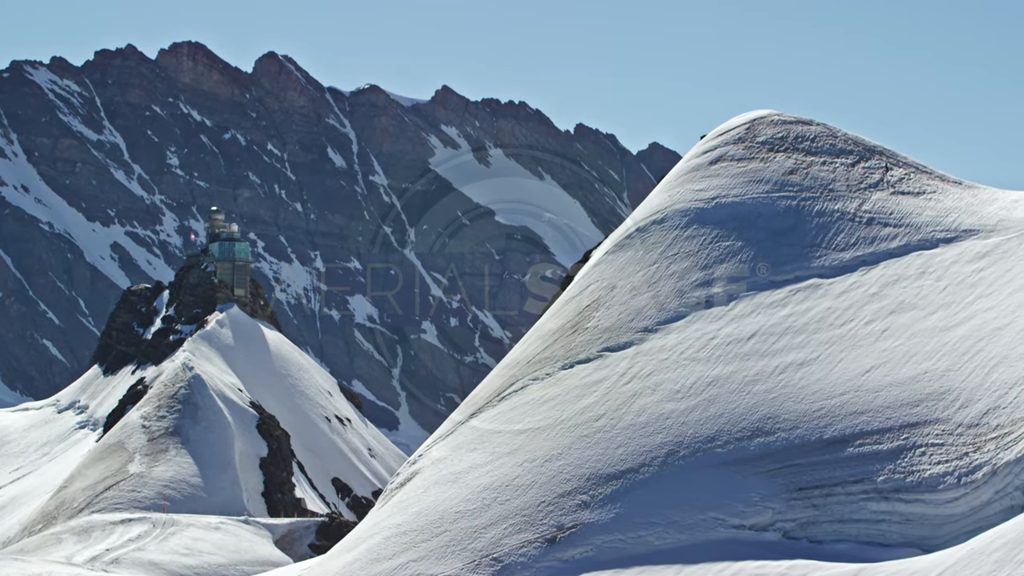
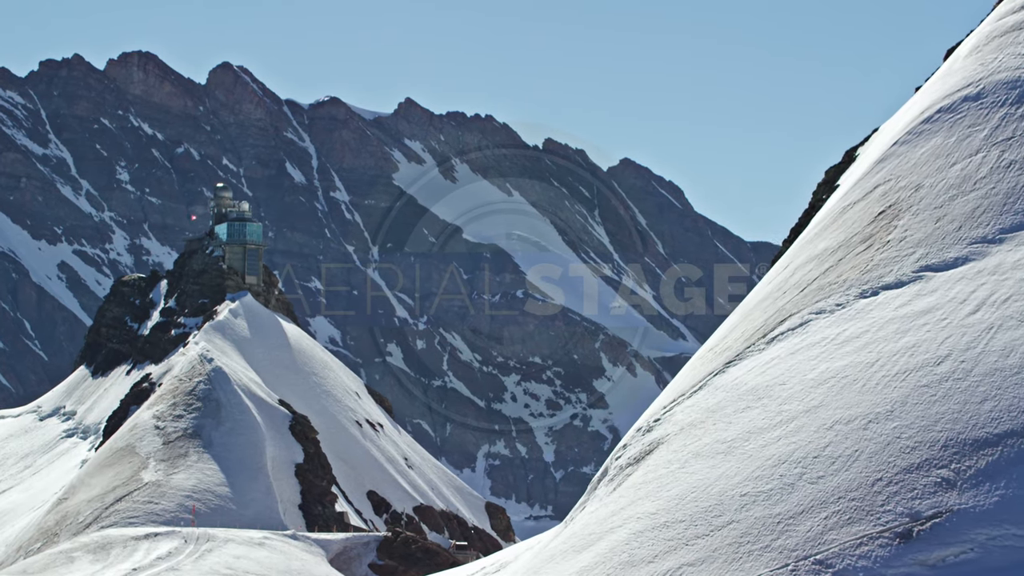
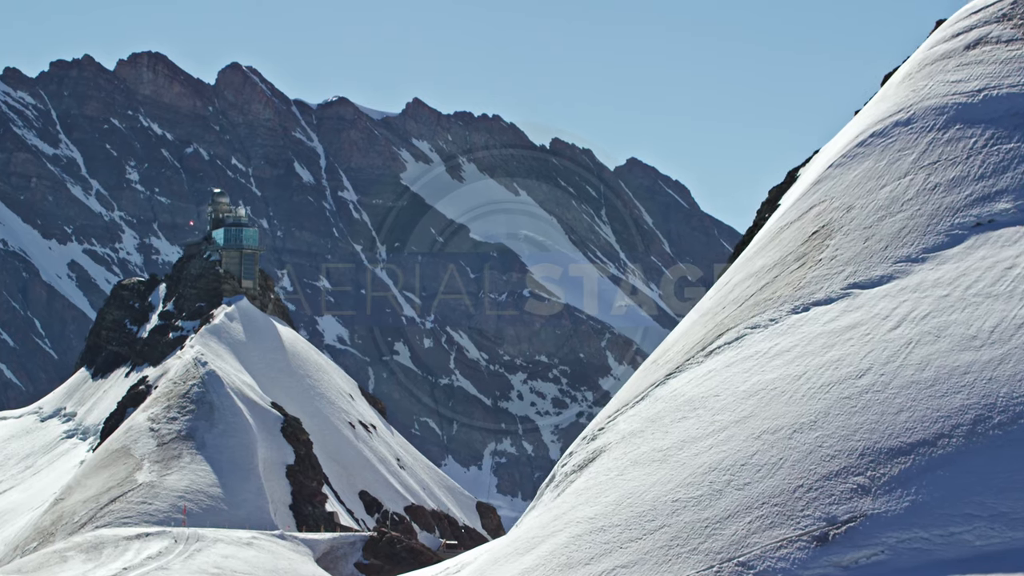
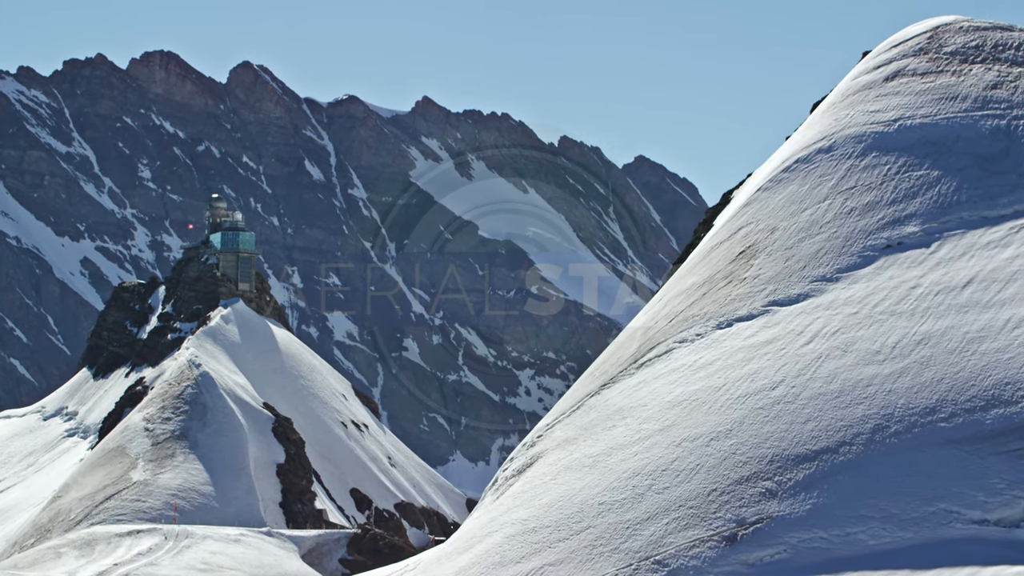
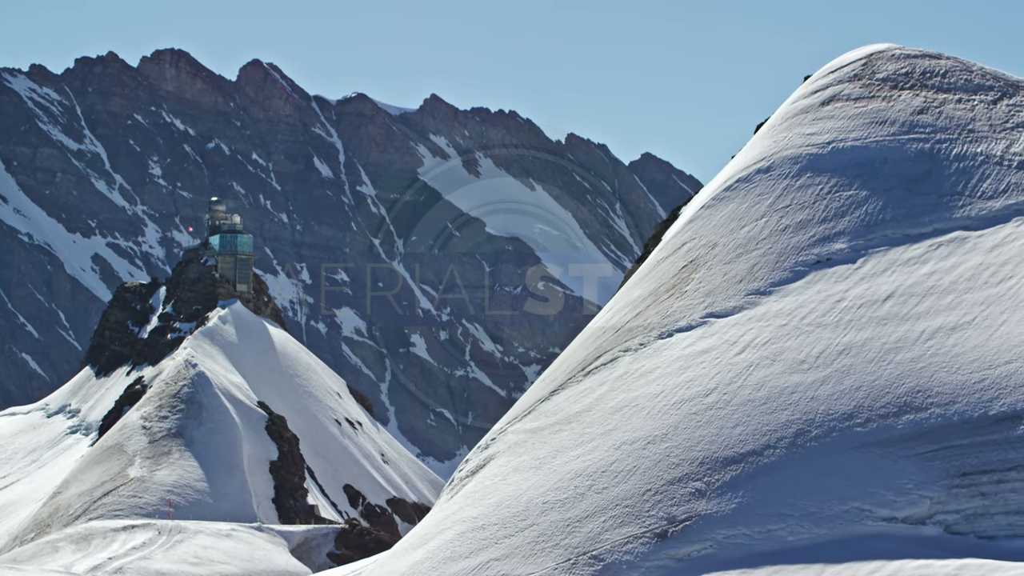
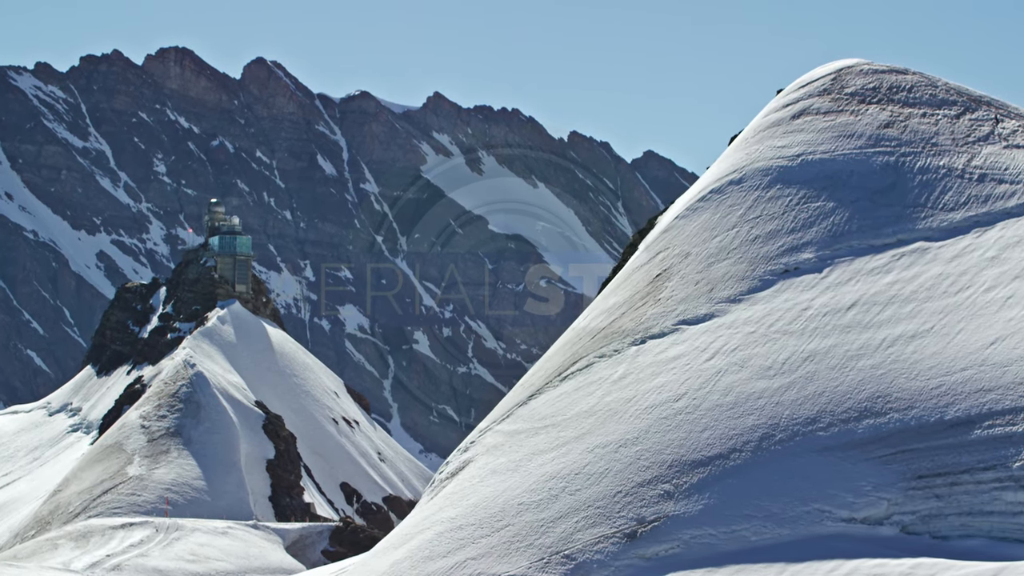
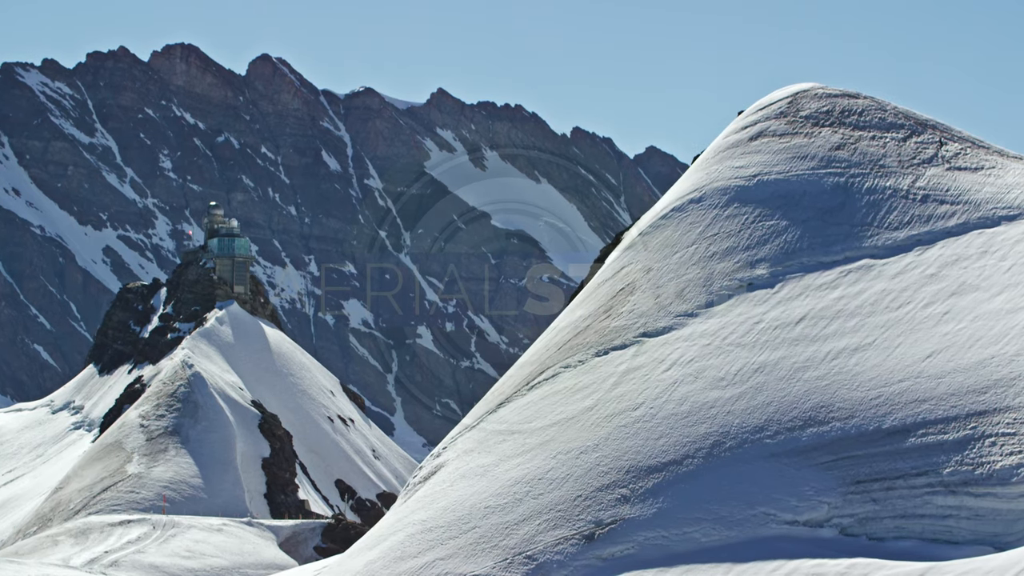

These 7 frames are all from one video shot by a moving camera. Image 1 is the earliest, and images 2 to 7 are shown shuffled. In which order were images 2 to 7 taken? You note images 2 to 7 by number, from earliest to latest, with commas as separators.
7, 6, 5, 4, 3, 2
